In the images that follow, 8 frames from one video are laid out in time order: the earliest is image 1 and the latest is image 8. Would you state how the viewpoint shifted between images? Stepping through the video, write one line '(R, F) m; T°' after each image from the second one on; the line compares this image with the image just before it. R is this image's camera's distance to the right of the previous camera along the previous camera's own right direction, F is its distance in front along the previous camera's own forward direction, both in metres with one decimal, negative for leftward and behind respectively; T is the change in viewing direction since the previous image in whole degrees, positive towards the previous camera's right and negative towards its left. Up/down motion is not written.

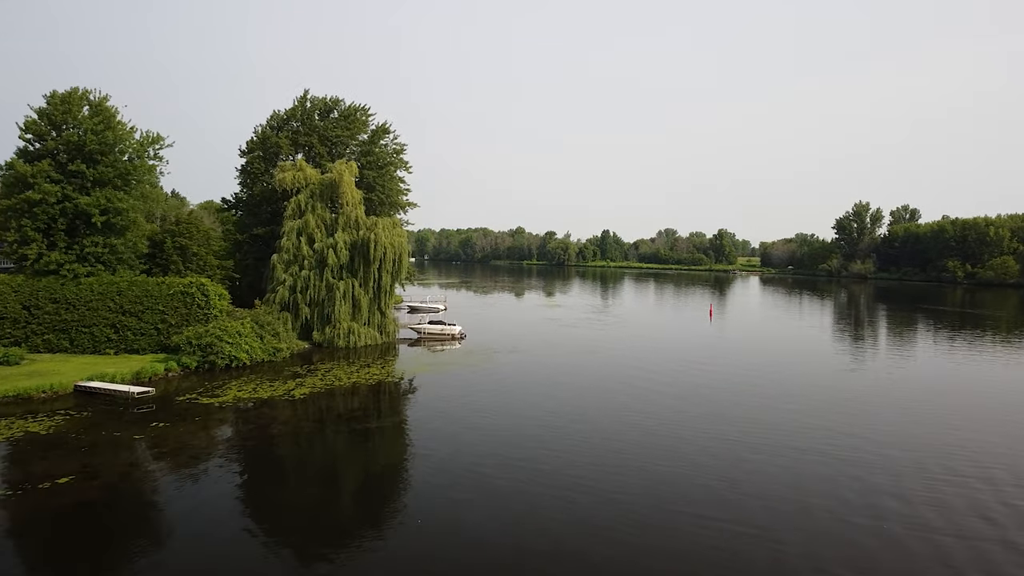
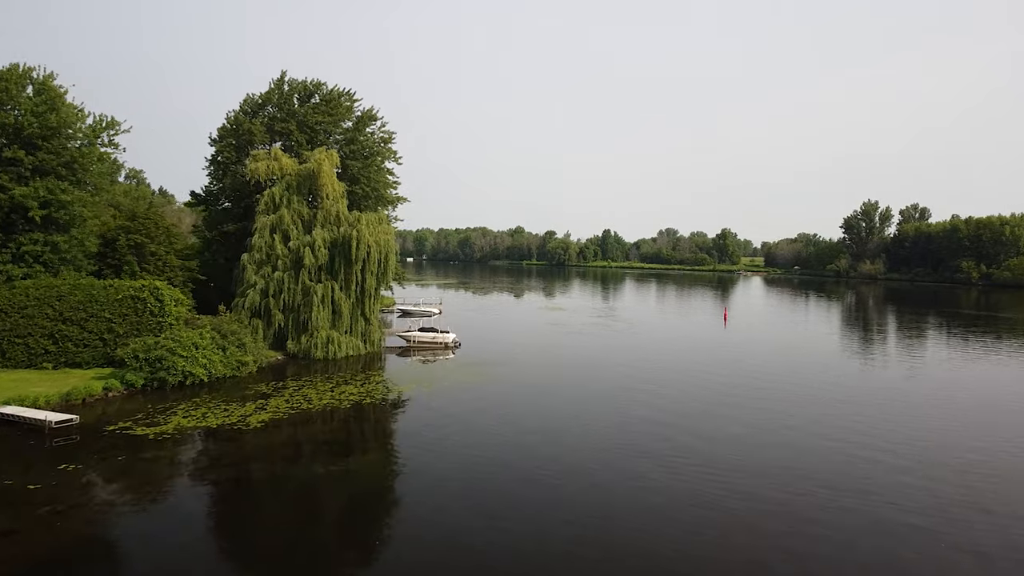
(0.0, +4.3) m; 0°
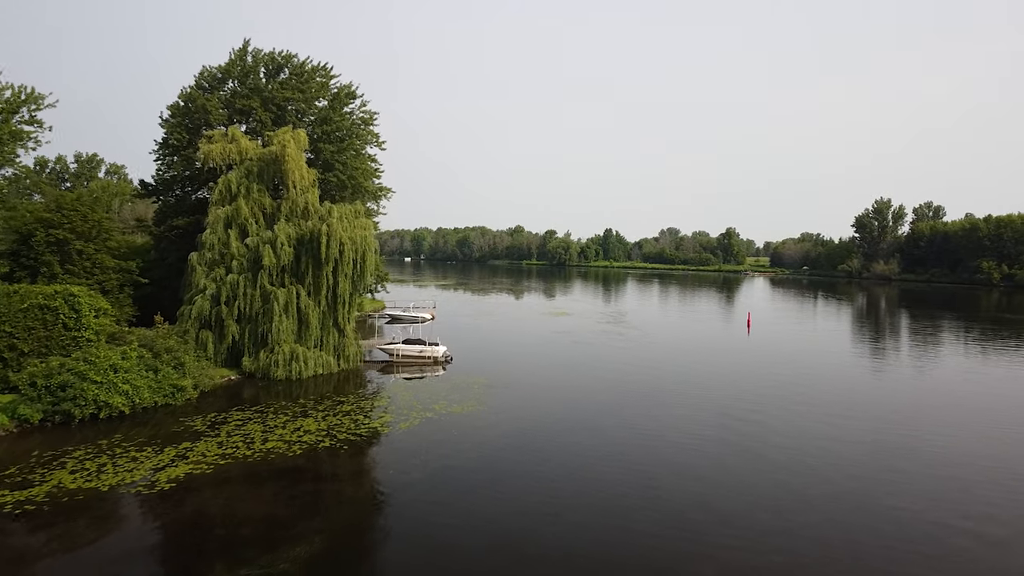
(-0.1, +5.7) m; 0°
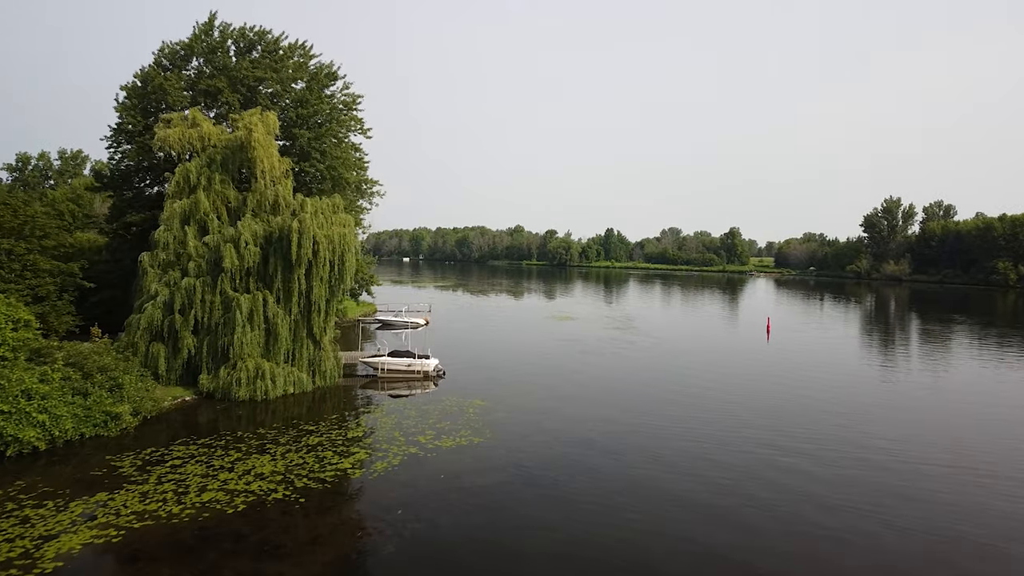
(-0.1, +4.0) m; 0°
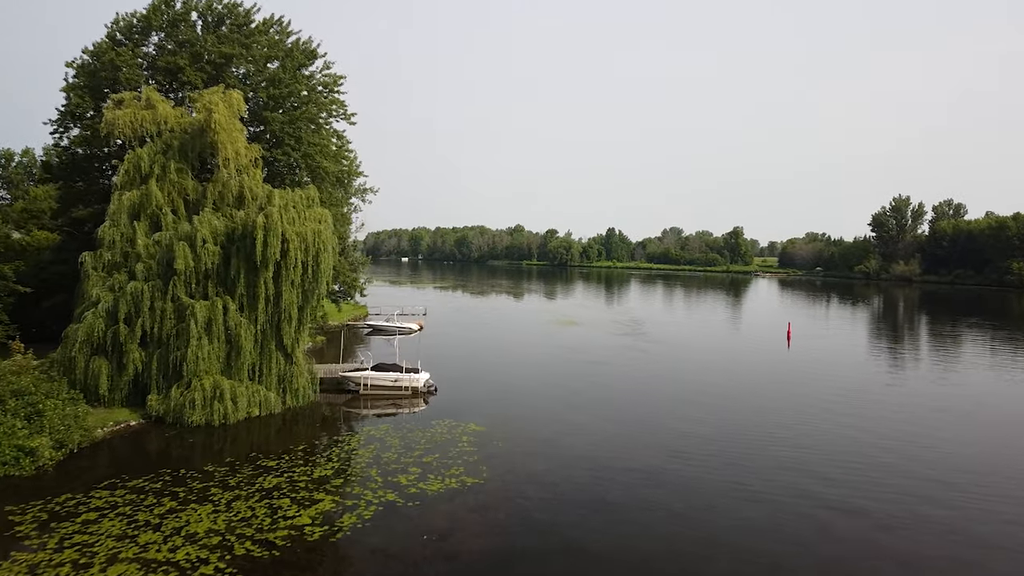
(0.0, +3.5) m; 0°
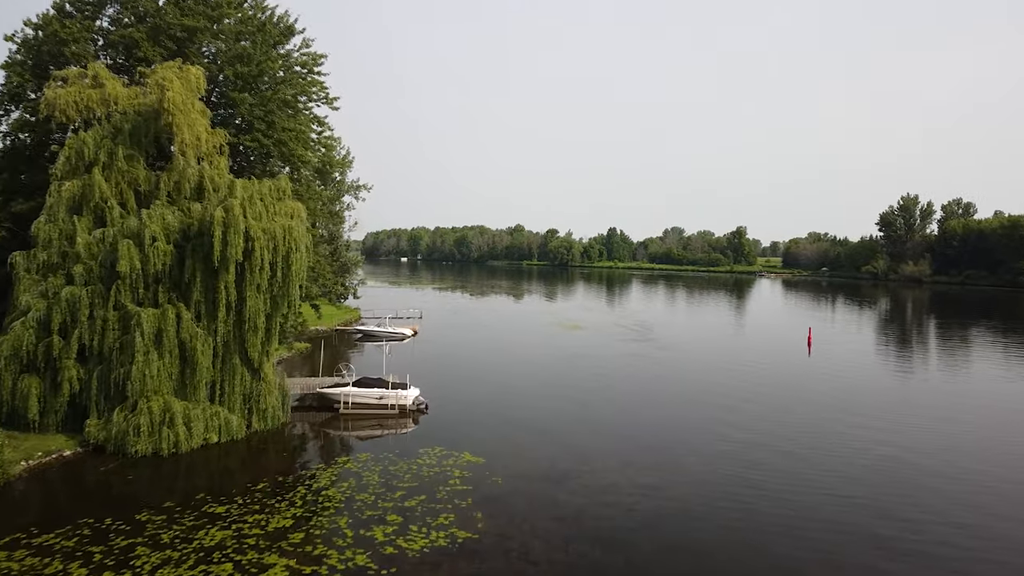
(0.0, +3.1) m; 0°
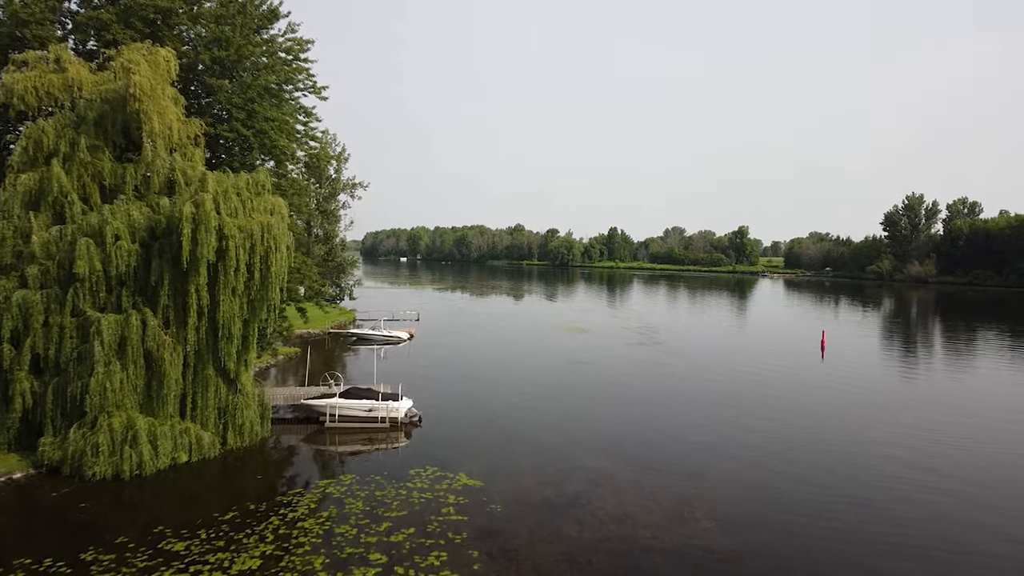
(0.0, +1.8) m; 0°
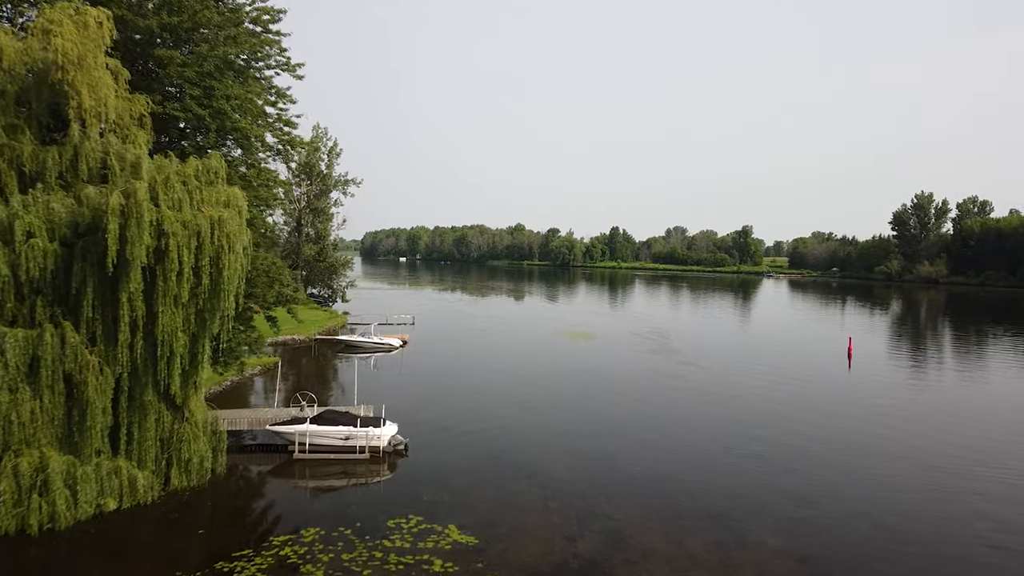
(0.0, +3.1) m; 0°
